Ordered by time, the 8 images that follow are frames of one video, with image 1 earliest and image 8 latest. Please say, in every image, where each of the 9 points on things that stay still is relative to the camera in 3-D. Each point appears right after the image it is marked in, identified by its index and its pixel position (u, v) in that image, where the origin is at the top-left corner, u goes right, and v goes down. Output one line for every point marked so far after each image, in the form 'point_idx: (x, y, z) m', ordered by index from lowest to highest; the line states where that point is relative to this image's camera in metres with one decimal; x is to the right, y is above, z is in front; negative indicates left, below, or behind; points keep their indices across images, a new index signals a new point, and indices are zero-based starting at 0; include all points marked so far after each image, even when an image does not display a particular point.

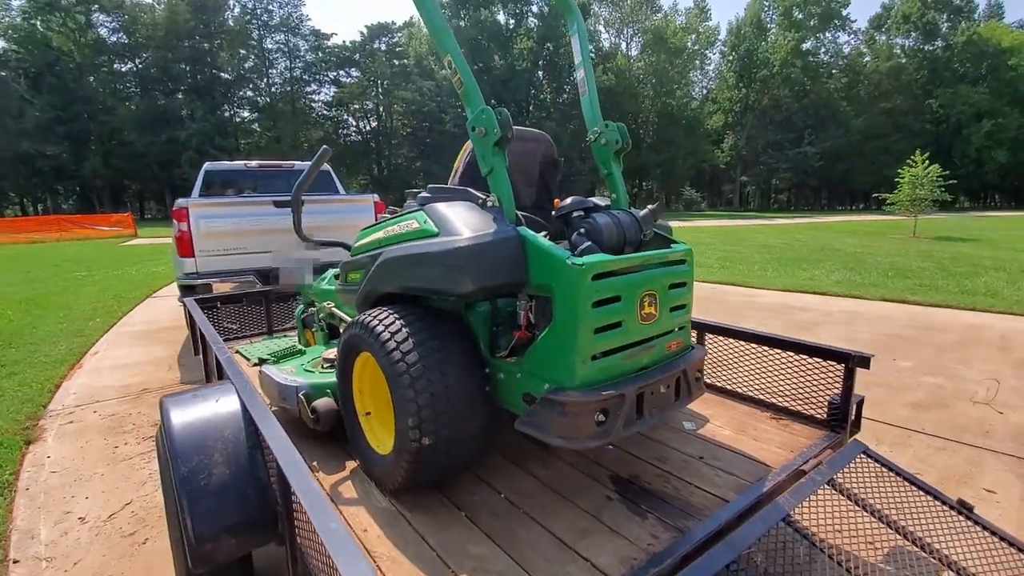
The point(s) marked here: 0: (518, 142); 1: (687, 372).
0: (0.0, +0.6, +2.2) m
1: (+0.7, -0.3, +1.9) m
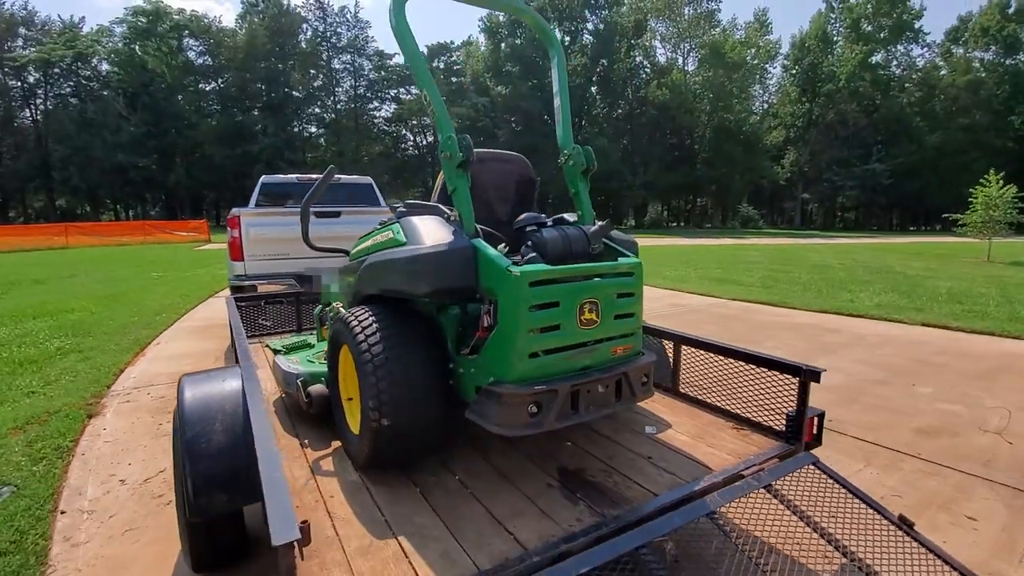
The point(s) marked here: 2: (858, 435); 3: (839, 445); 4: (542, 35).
0: (-0.1, +0.6, +2.5) m
1: (+0.5, -0.4, +2.1) m
2: (+2.4, -1.1, +3.6) m
3: (+2.2, -1.1, +3.5) m
4: (+0.1, +1.4, +2.8) m
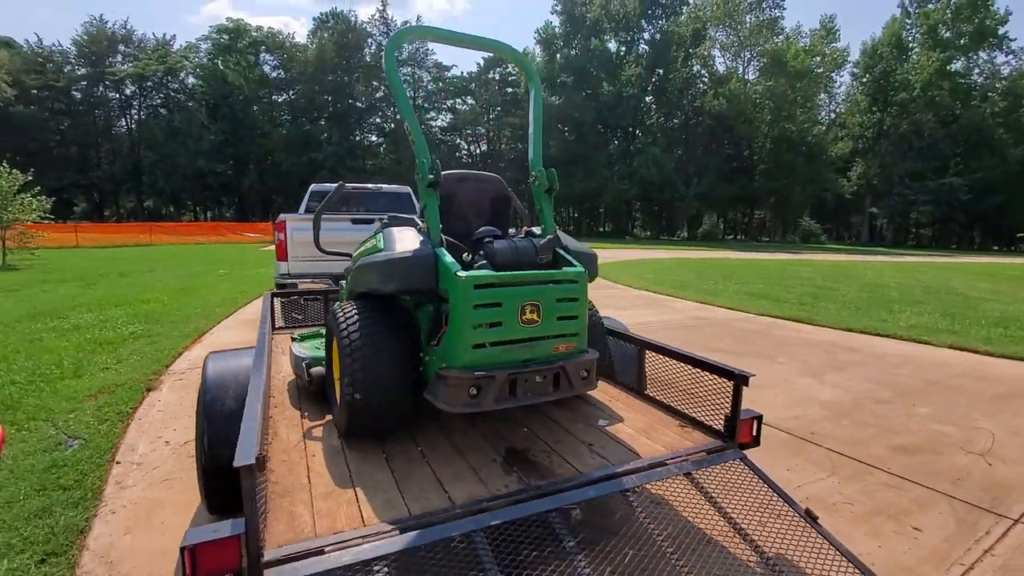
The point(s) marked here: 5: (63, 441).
0: (-0.3, +0.6, +2.9) m
1: (+0.3, -0.4, +2.4) m
2: (+2.3, -1.2, +3.7) m
3: (+2.1, -1.2, +3.6) m
4: (0.0, +1.4, +3.2) m
5: (-3.3, -1.1, +3.7) m
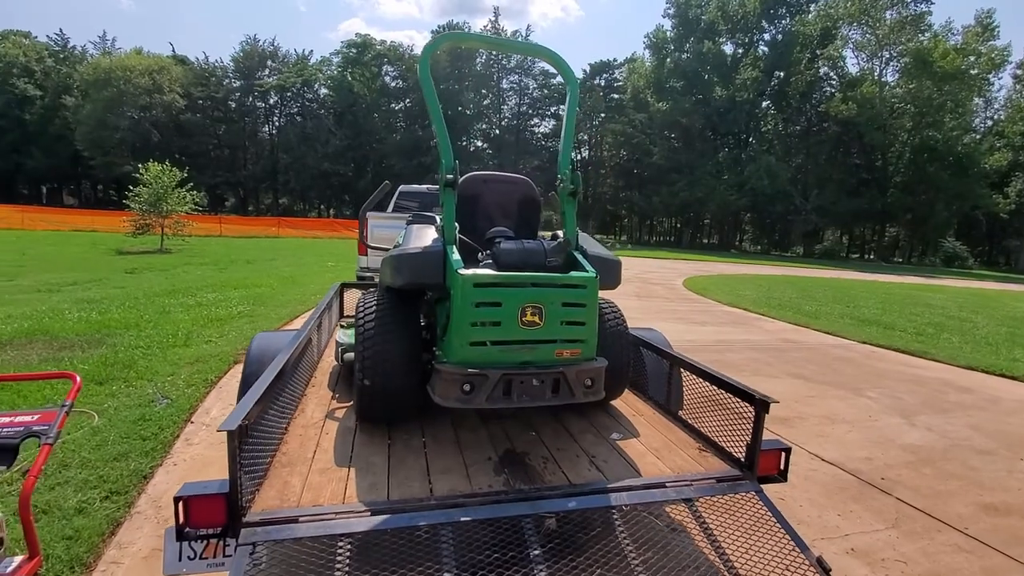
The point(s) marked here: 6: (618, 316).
0: (-0.1, +0.6, +2.9) m
1: (+0.3, -0.4, +2.4) m
2: (+2.5, -1.3, +3.2) m
3: (+2.2, -1.3, +3.2) m
4: (+0.3, +1.4, +3.2) m
5: (-3.0, -0.9, +4.3) m
6: (+0.6, -0.2, +3.1) m
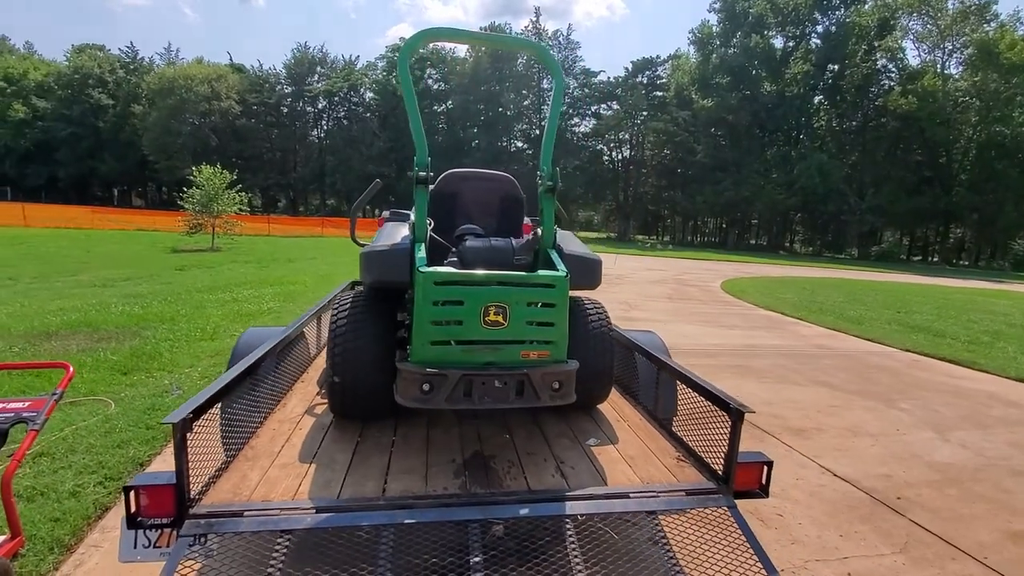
0: (-0.2, +0.6, +2.9) m
1: (+0.1, -0.4, +2.3) m
2: (+2.4, -1.4, +3.0) m
3: (+2.1, -1.4, +2.9) m
4: (+0.2, +1.4, +3.1) m
5: (-3.0, -0.9, +4.5) m
6: (+0.5, -0.2, +3.0) m
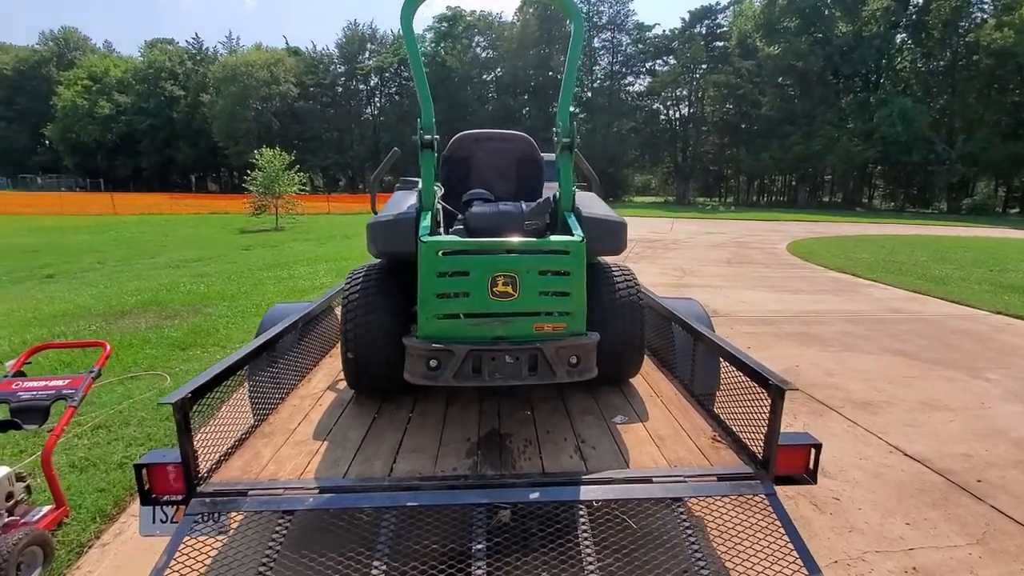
0: (-0.1, +0.8, +2.7) m
1: (+0.1, -0.3, +2.1) m
2: (+2.5, -1.1, +2.6) m
3: (+2.3, -1.1, +2.6) m
4: (+0.3, +1.6, +2.8) m
5: (-2.7, -0.7, +4.6) m
6: (+0.7, 0.0, +2.7) m
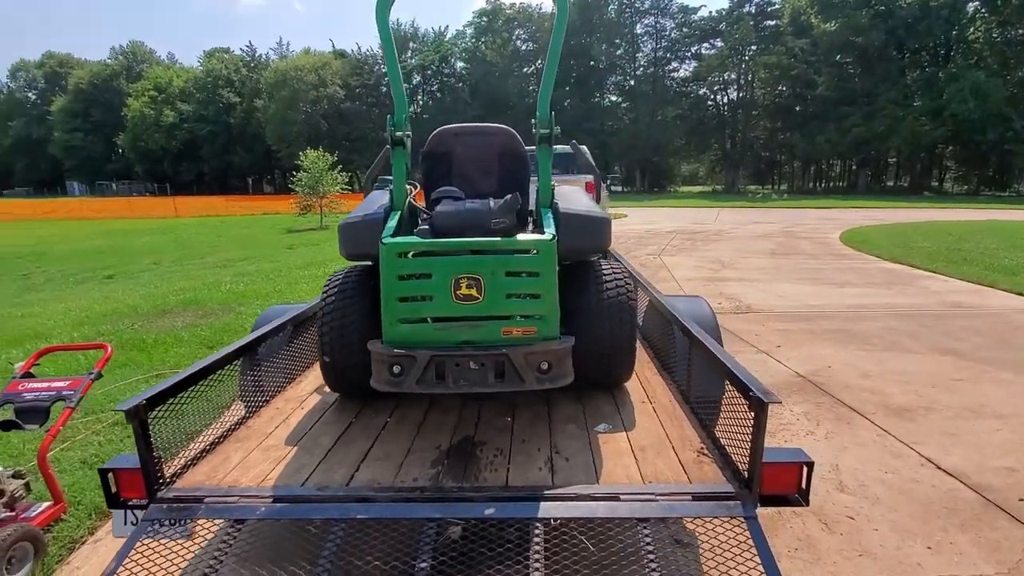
0: (-0.2, +0.8, +2.5) m
1: (0.0, -0.3, +2.0) m
2: (+2.4, -1.1, +2.3) m
3: (+2.2, -1.1, +2.3) m
4: (+0.2, +1.6, +2.7) m
5: (-2.6, -0.7, +4.8) m
6: (+0.6, 0.0, +2.6) m
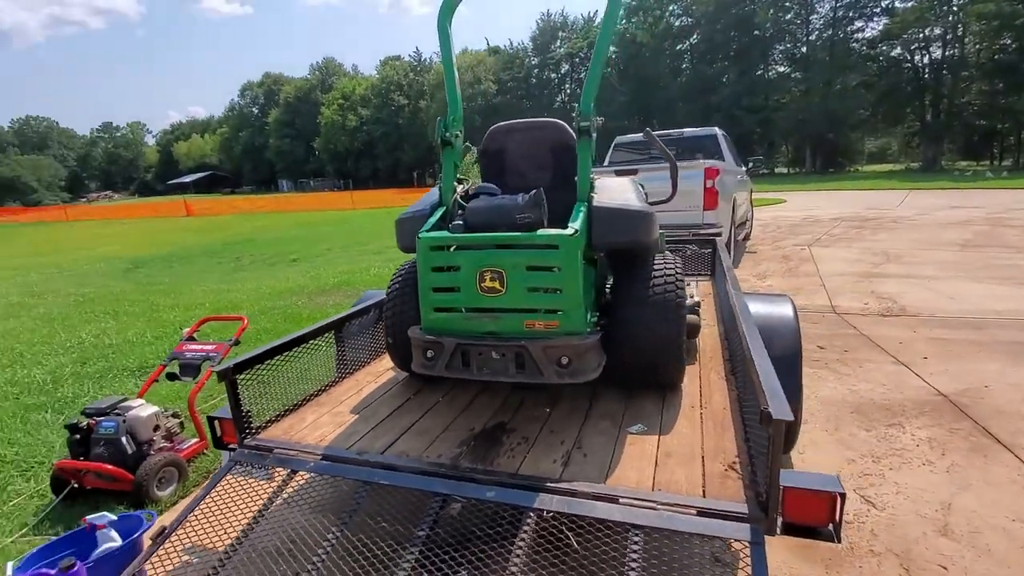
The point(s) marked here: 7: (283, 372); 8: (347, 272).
0: (0.0, +0.8, +2.6) m
1: (+0.1, -0.2, +2.0) m
2: (+2.5, -1.2, +1.6) m
3: (+2.2, -1.2, +1.7) m
4: (+0.5, +1.6, +2.6) m
5: (-1.6, -0.6, +5.4) m
6: (+0.8, 0.0, +2.4) m
7: (-1.2, -0.4, +2.5) m
8: (-3.6, +0.3, +11.0) m
